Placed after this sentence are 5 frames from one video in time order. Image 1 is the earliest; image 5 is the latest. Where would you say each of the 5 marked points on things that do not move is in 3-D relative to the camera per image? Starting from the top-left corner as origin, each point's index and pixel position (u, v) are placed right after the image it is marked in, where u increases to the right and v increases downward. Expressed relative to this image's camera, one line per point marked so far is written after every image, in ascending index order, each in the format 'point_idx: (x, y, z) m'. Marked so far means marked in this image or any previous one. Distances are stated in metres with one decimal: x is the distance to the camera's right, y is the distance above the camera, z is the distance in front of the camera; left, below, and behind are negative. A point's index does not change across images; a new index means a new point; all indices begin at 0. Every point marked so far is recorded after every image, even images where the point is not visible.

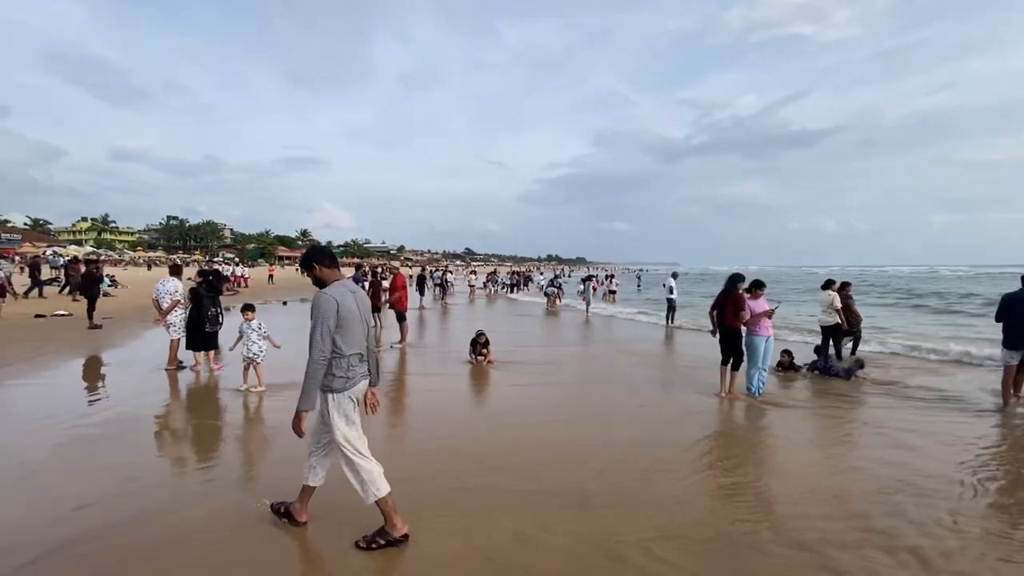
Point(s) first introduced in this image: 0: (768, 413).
0: (+3.3, -1.5, +6.8) m
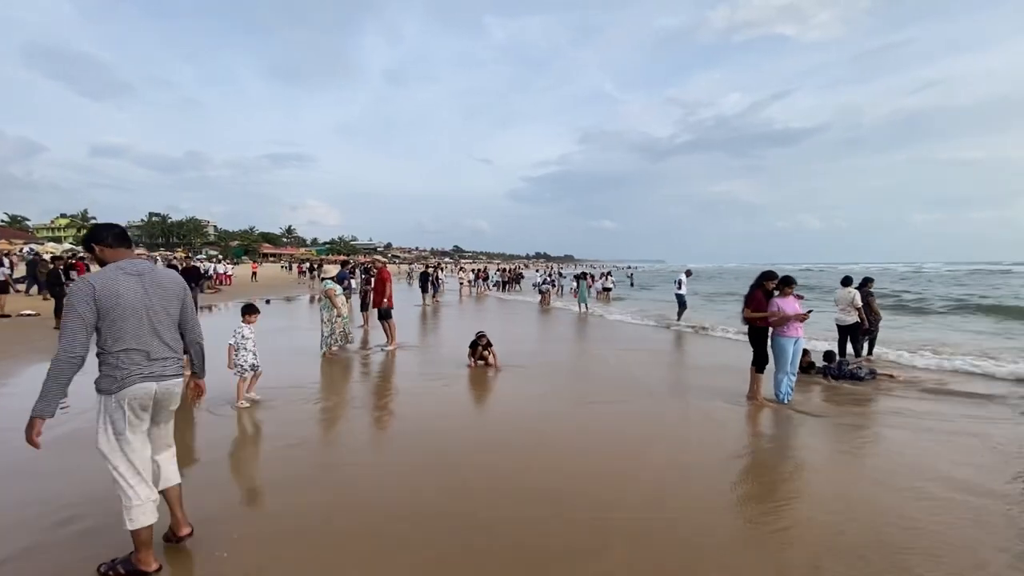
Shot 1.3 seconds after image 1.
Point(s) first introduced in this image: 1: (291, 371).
0: (+3.4, -1.5, +6.2) m
1: (-3.6, -1.3, +9.0) m
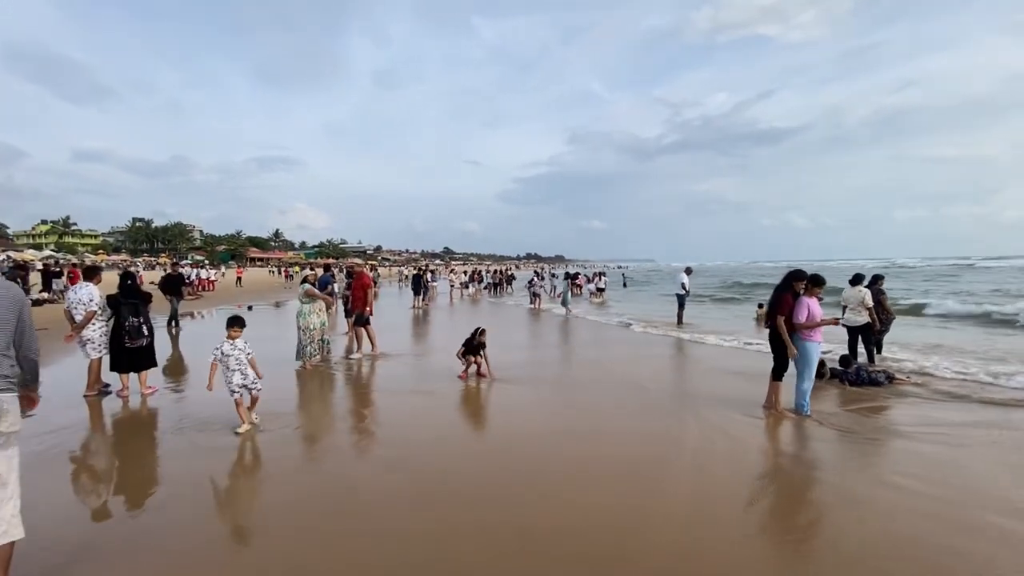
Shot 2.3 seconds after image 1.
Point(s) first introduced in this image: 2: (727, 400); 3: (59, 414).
0: (+3.3, -1.5, +5.7) m
1: (-3.7, -1.4, +8.3) m
2: (+2.7, -1.4, +7.1) m
3: (-5.2, -1.5, +6.4) m
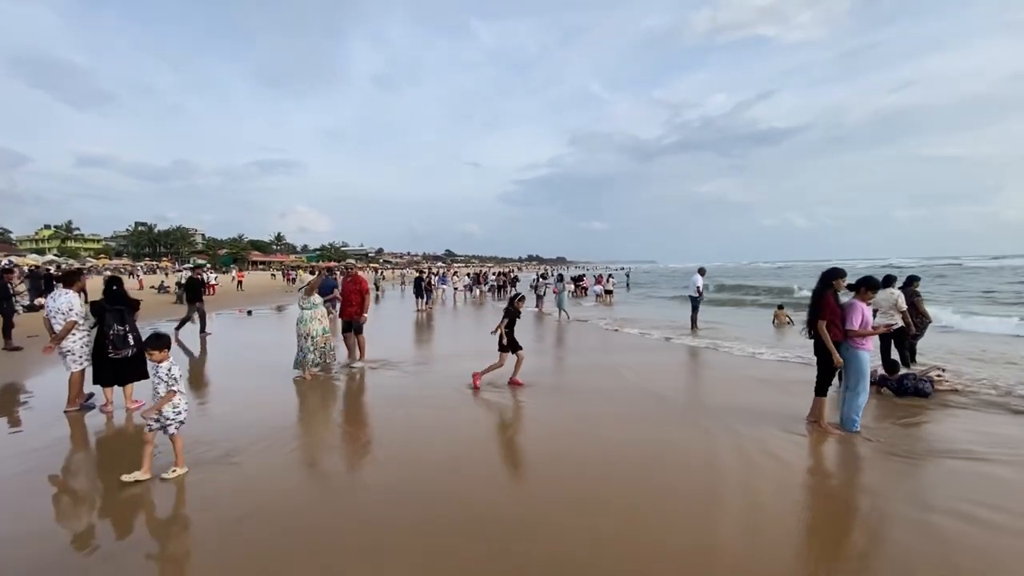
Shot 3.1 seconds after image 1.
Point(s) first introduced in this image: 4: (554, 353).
0: (+3.5, -1.5, +5.3) m
1: (-3.5, -1.5, +7.9) m
2: (+2.9, -1.4, +6.6) m
3: (-5.1, -1.5, +5.9) m
4: (+0.8, -1.4, +11.9) m
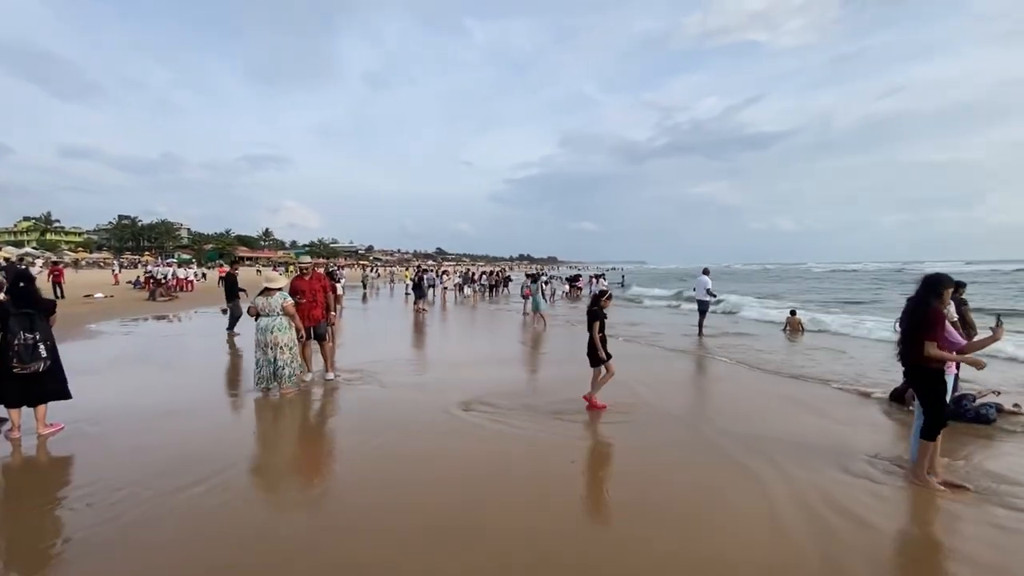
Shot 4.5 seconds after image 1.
0: (+3.5, -1.6, +4.4) m
1: (-3.6, -1.5, +6.9) m
2: (+2.9, -1.5, +5.8) m
3: (-5.1, -1.5, +4.9) m
4: (+0.7, -1.4, +11.0) m
